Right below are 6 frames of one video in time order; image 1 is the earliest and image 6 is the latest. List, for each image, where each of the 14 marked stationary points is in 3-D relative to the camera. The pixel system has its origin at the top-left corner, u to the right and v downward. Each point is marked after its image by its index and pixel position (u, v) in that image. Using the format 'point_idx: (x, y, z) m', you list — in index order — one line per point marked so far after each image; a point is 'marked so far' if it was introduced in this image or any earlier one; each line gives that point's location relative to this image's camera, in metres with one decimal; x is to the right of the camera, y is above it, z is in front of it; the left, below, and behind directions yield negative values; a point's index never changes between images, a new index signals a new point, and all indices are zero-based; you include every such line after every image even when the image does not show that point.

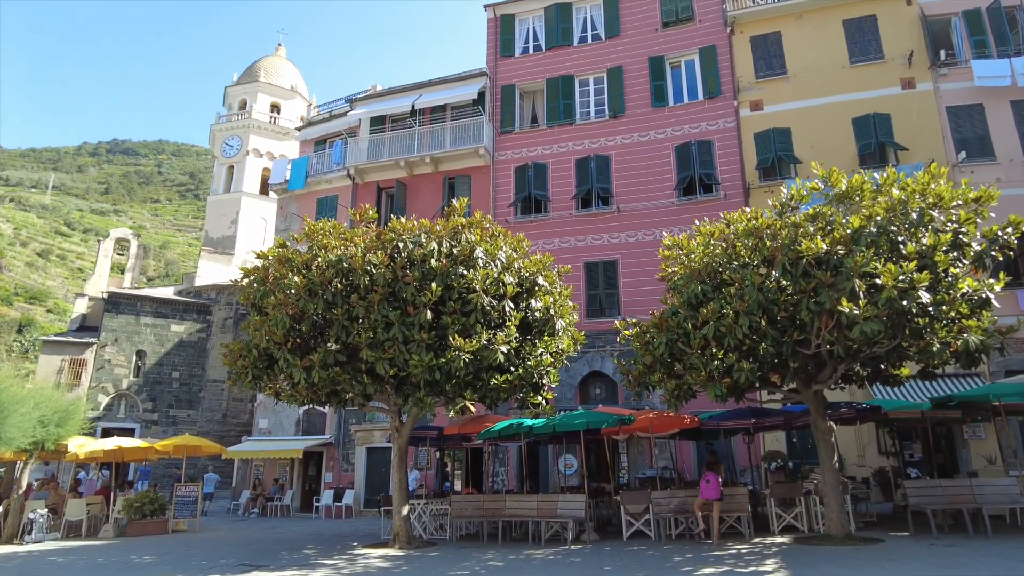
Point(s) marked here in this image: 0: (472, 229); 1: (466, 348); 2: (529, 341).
0: (-0.7, +1.0, +11.0) m
1: (-0.7, -1.0, +10.2) m
2: (+0.3, -0.9, +11.2) m
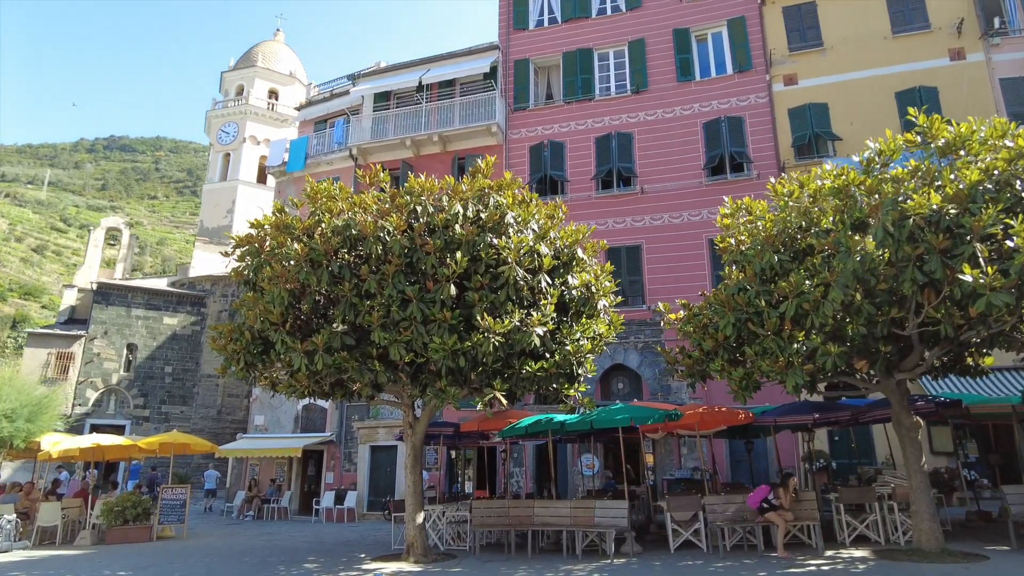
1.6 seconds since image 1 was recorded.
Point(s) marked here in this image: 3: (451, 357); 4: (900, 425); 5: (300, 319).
0: (-0.2, +1.4, +9.5) m
1: (-0.2, -0.6, +8.7) m
2: (+0.8, -0.5, +9.6) m
3: (-0.8, -0.9, +8.7) m
4: (+5.6, -2.0, +9.4) m
5: (-3.0, -0.5, +9.3) m
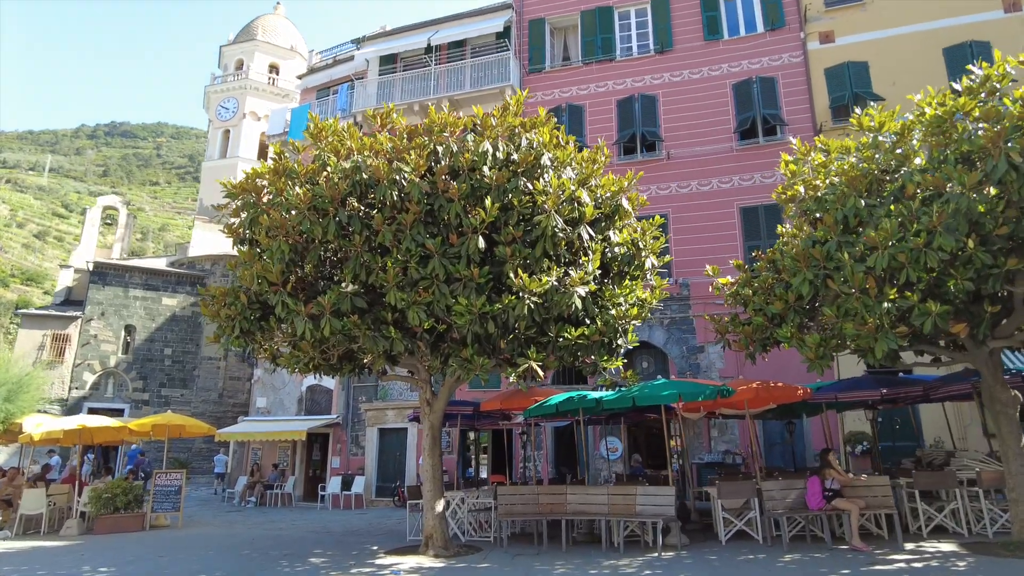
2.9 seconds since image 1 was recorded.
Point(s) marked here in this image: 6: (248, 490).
0: (+0.3, +1.9, +8.2) m
1: (+0.2, 0.0, +7.5) m
2: (+1.2, 0.0, +8.4) m
3: (-0.4, -0.4, +7.5) m
4: (+6.0, -1.4, +8.2) m
5: (-2.6, +0.1, +8.1) m
6: (-7.7, -5.9, +19.3) m
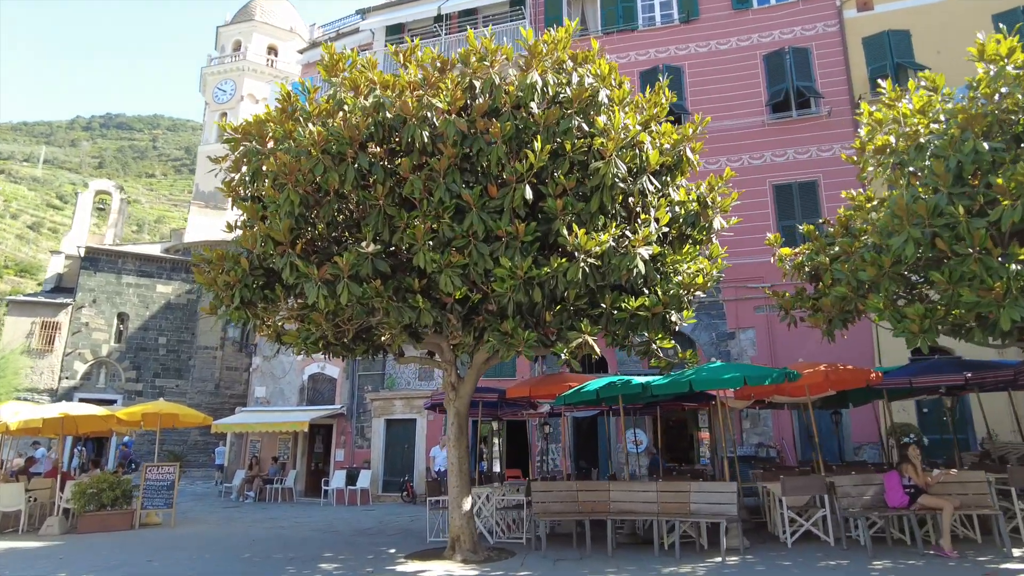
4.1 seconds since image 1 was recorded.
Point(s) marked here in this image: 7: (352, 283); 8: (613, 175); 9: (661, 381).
0: (+0.8, +2.3, +7.0) m
1: (+0.7, +0.4, +6.3) m
2: (+1.7, +0.4, +7.2) m
3: (+0.1, 0.0, +6.3) m
4: (+6.5, -1.0, +7.1) m
5: (-2.1, +0.5, +6.9) m
6: (-7.3, -5.4, +18.1) m
7: (-1.6, +0.1, +6.4) m
8: (+1.0, +1.1, +6.3) m
9: (+2.0, -1.2, +8.9) m
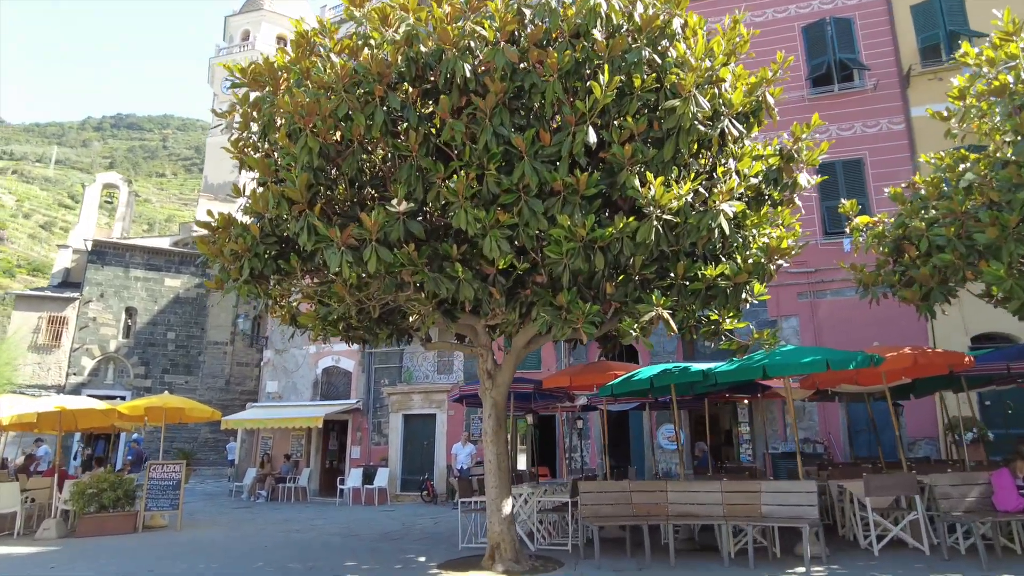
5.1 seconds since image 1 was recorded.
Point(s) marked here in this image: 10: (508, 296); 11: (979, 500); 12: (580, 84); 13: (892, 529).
0: (+1.2, +2.6, +6.0) m
1: (+1.2, +0.7, +5.3) m
2: (+2.2, +0.7, +6.2) m
3: (+0.6, +0.3, +5.3) m
4: (+7.0, -0.7, +6.0) m
5: (-1.6, +0.8, +5.9) m
6: (-6.6, -5.1, +17.2) m
7: (-1.1, +0.3, +5.4) m
8: (+1.4, +1.4, +5.3) m
9: (+2.5, -0.9, +7.9) m
10: (0.0, -0.1, +6.1) m
11: (+4.9, -2.2, +7.0) m
12: (+0.6, +1.7, +5.4) m
13: (+4.2, -2.7, +7.3) m
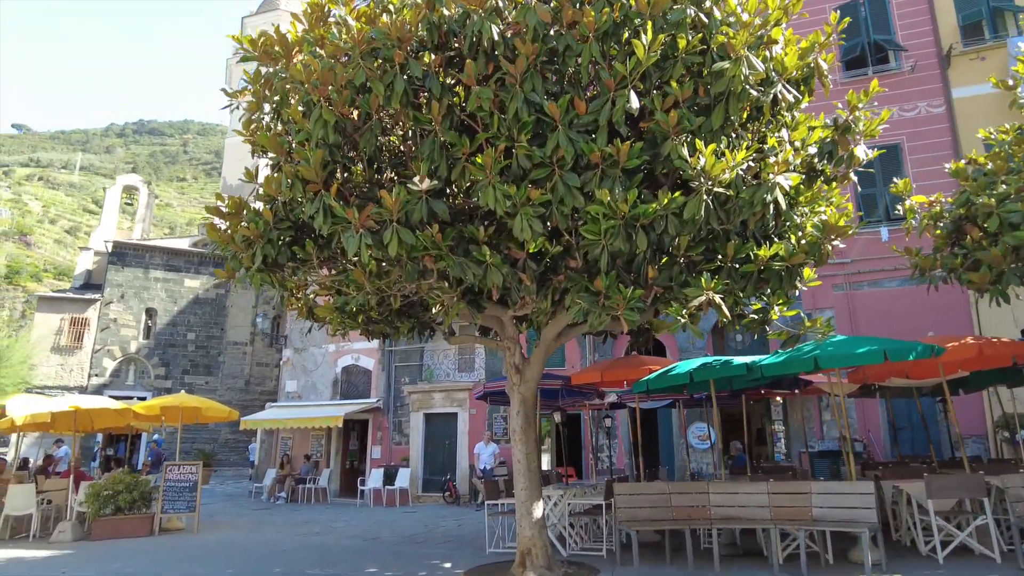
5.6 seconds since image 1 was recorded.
0: (+1.5, +2.8, +5.5) m
1: (+1.5, +0.8, +4.8) m
2: (+2.5, +0.9, +5.7) m
3: (+0.8, +0.4, +4.8) m
4: (+7.2, -0.5, +5.3) m
5: (-1.3, +0.9, +5.5) m
6: (-6.0, -5.0, +16.9) m
7: (-0.8, +0.4, +5.0) m
8: (+1.7, +1.5, +4.8) m
9: (+2.8, -0.8, +7.3) m
10: (+0.3, +0.1, +5.7) m
11: (+5.3, -2.1, +6.4) m
12: (+0.8, +1.8, +4.9) m
13: (+4.5, -2.5, +6.7) m
